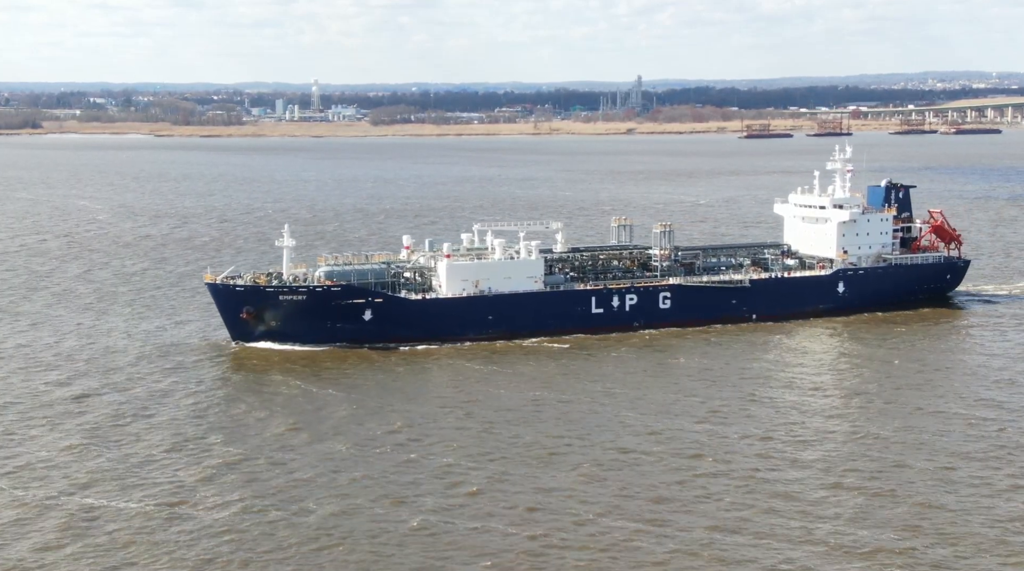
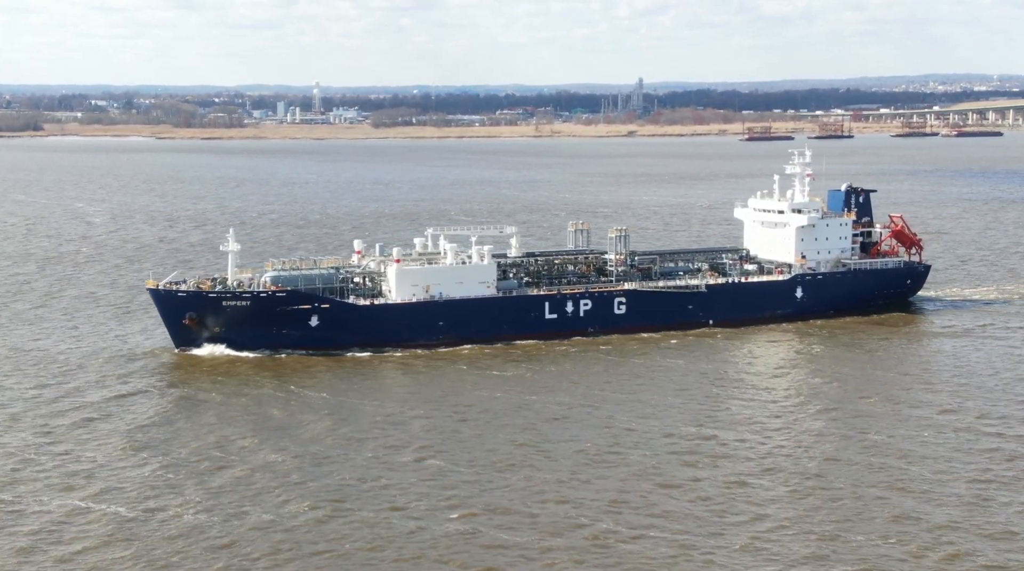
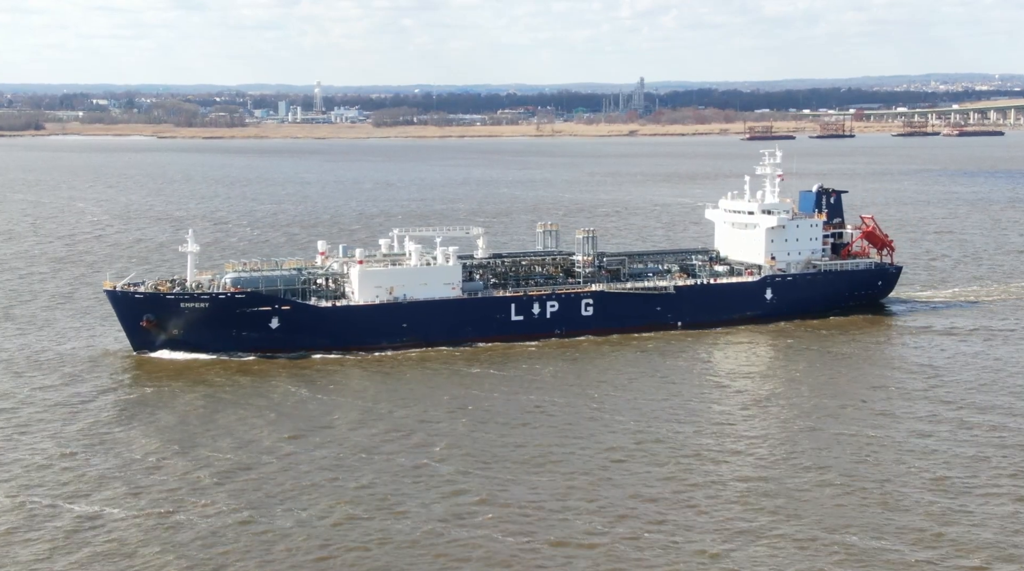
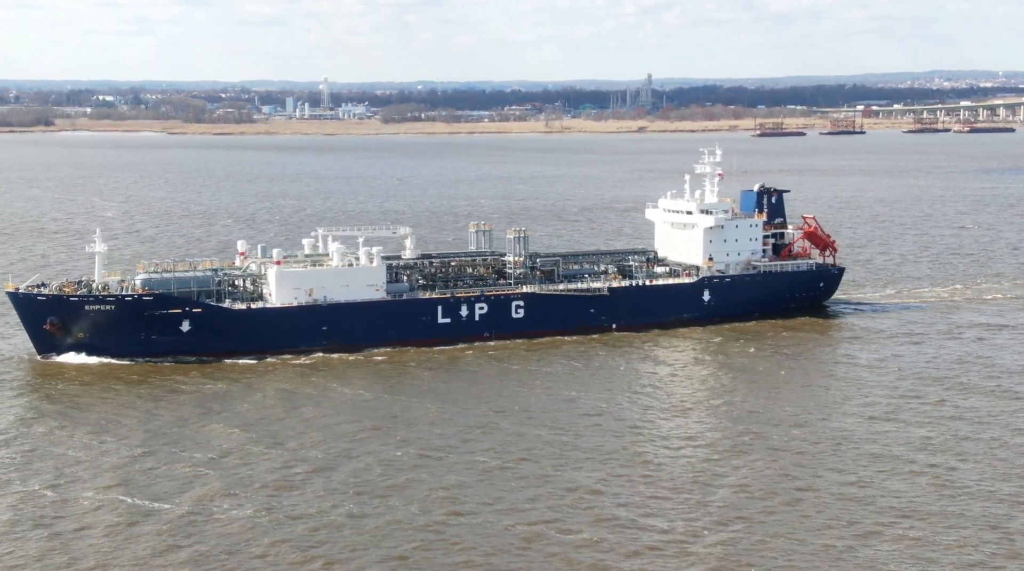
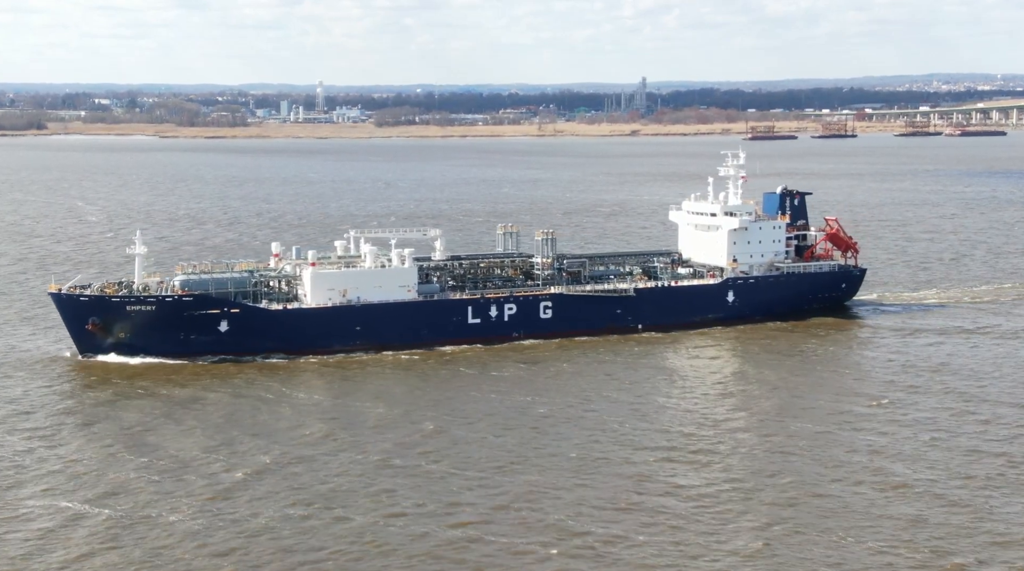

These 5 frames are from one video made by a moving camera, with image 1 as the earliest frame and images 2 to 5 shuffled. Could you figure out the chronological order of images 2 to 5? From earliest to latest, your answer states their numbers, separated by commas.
2, 3, 5, 4
